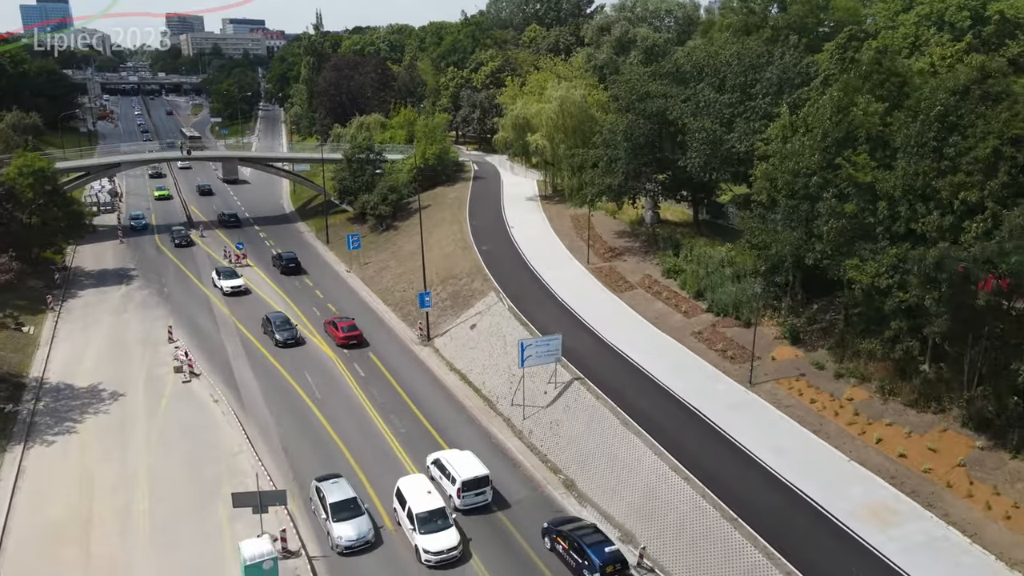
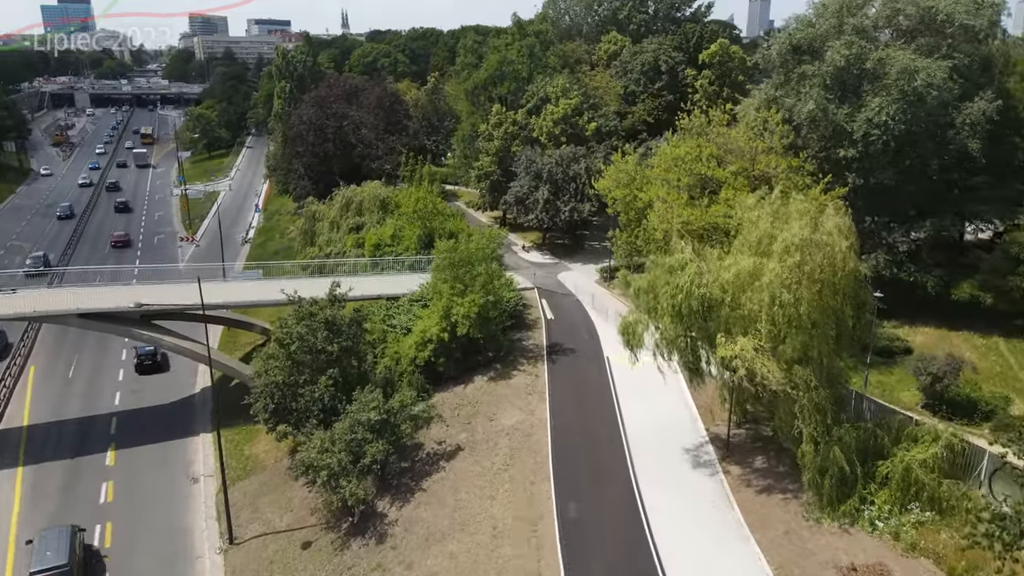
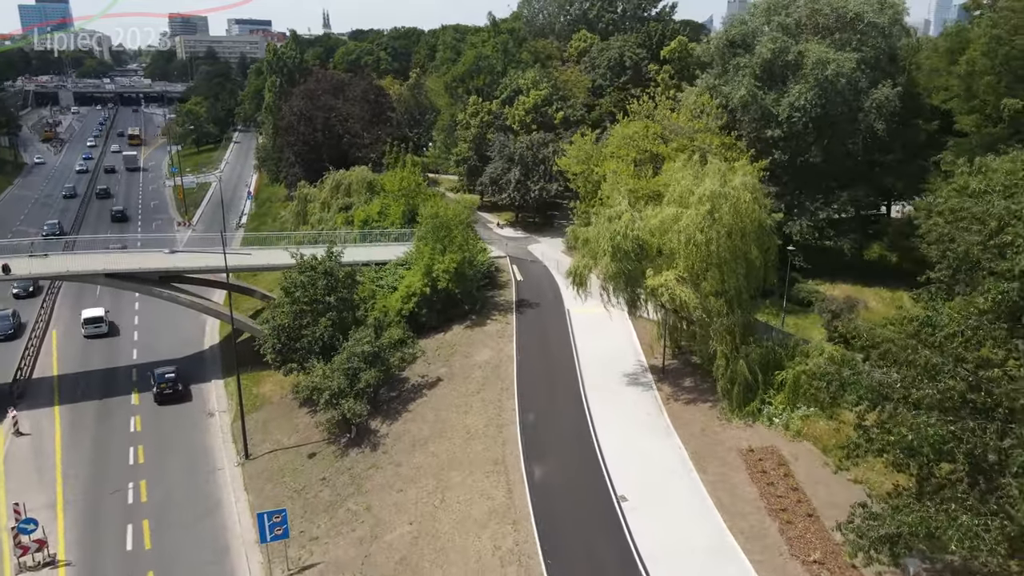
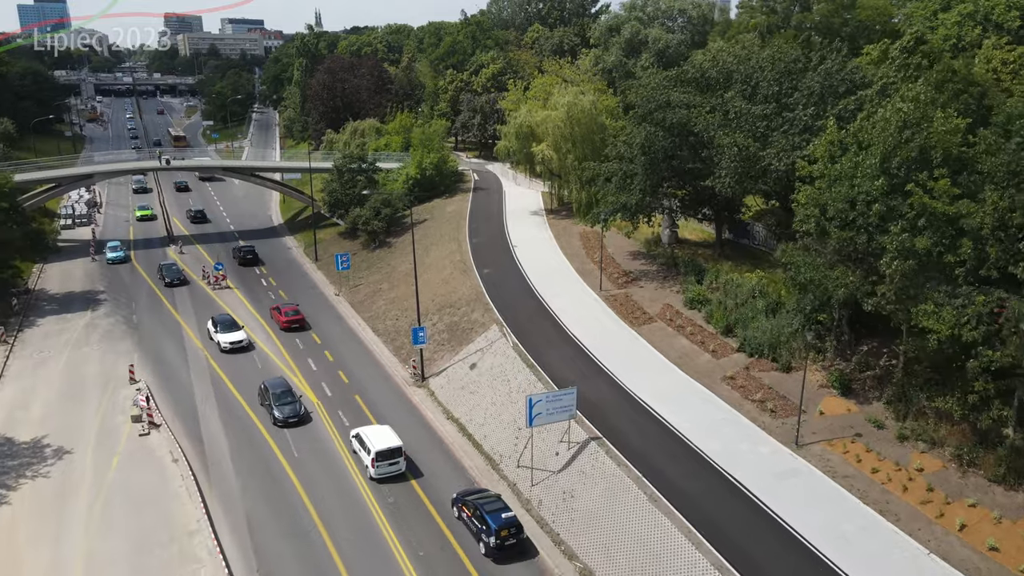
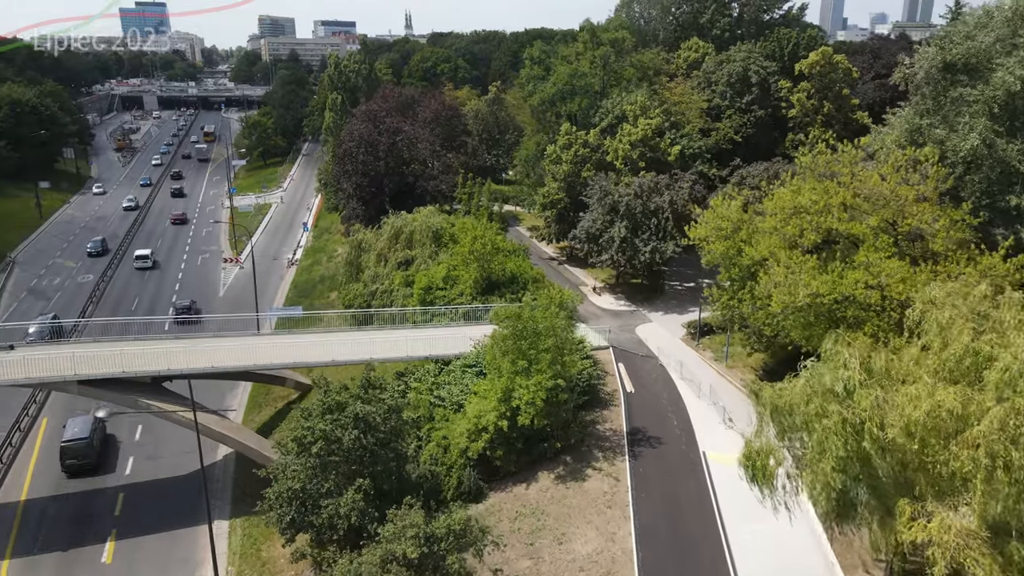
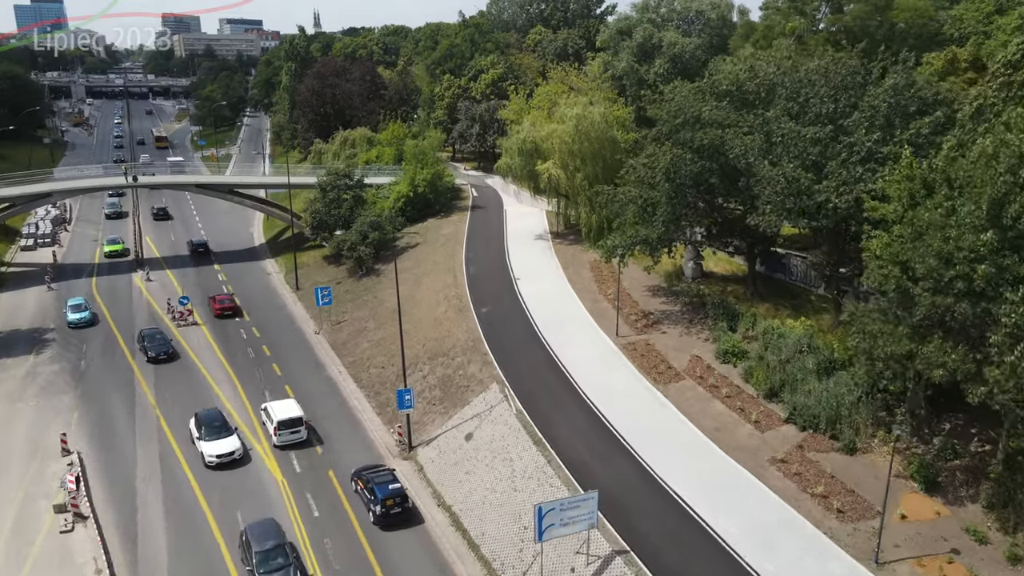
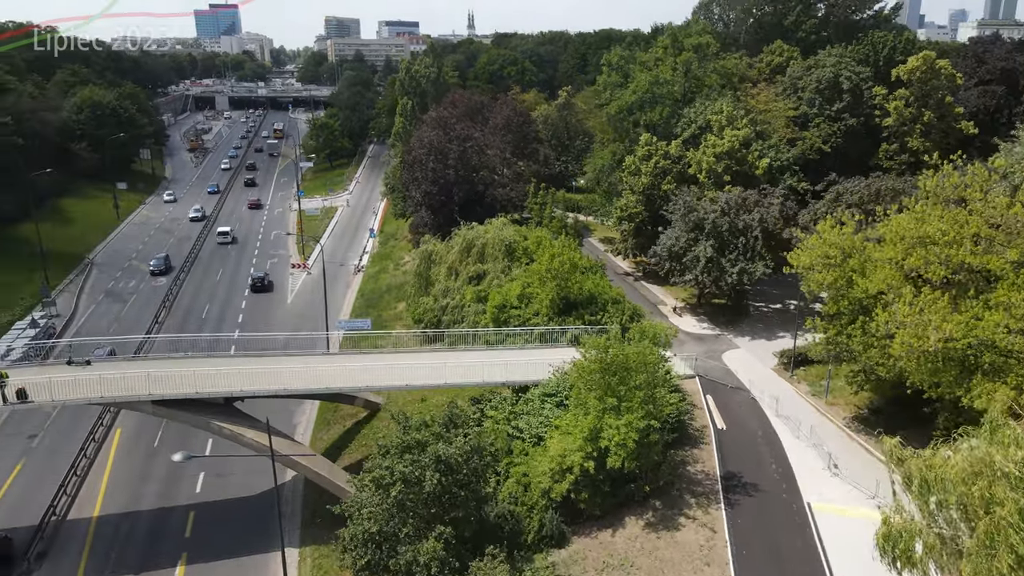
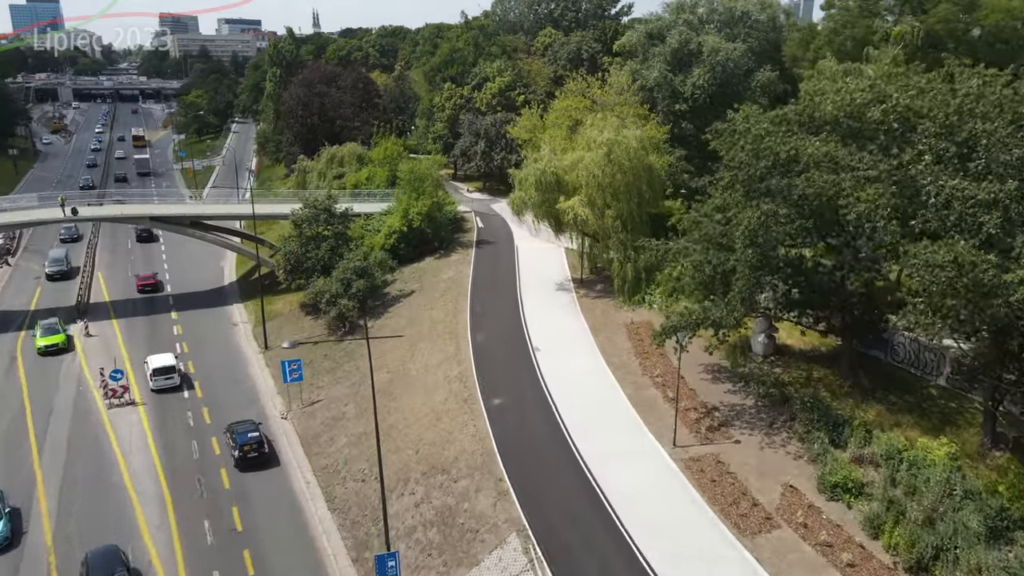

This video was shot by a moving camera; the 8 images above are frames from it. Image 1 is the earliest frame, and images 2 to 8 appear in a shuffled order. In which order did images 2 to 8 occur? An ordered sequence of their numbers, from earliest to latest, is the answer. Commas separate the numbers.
4, 6, 8, 3, 2, 5, 7
